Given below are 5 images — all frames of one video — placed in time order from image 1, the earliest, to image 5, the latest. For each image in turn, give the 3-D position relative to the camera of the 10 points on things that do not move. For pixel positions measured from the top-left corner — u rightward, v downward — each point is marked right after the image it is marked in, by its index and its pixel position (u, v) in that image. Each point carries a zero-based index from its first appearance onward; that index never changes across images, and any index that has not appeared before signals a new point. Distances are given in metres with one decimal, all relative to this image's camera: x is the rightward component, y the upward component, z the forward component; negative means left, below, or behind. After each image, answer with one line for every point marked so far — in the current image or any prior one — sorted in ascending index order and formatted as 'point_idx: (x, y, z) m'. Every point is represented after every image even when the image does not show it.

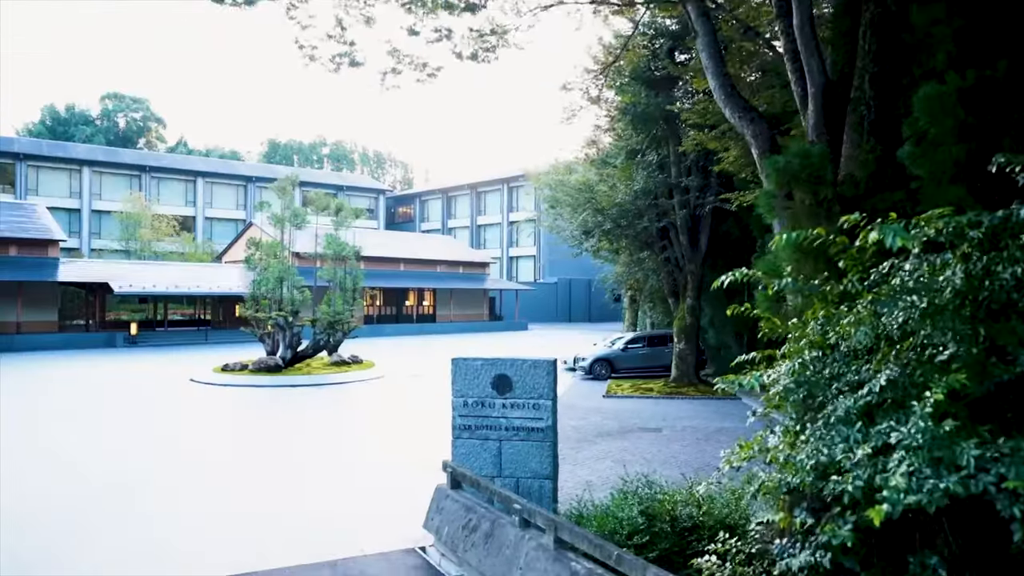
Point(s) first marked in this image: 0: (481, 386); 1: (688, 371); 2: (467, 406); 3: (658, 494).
0: (-0.3, -1.0, +7.1) m
1: (+4.5, -2.1, +18.6) m
2: (-0.4, -1.2, +7.2) m
3: (+1.1, -1.6, +5.7) m
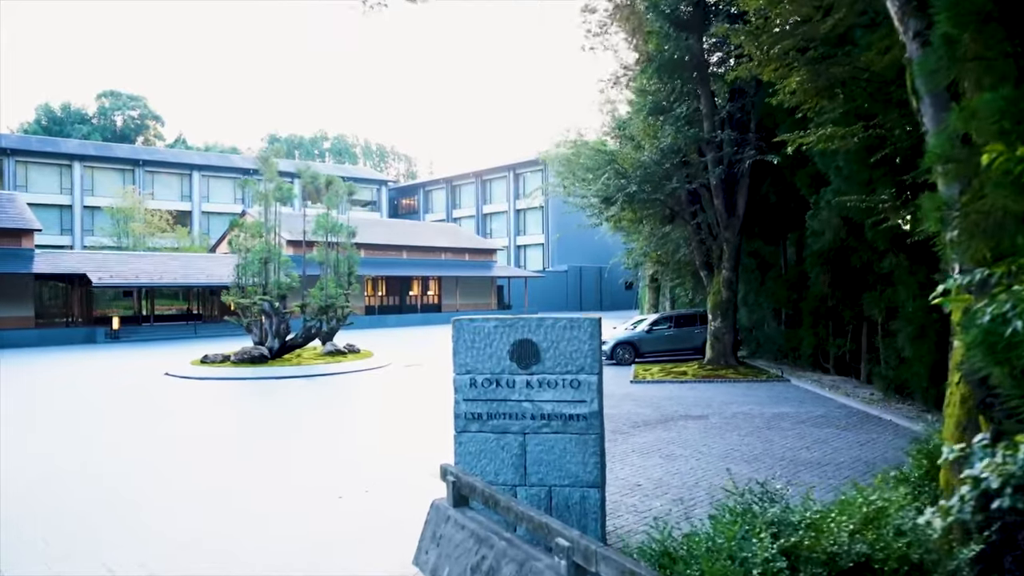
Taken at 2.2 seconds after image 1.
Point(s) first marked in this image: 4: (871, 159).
0: (-0.1, -0.5, +5.0) m
1: (+4.9, -1.5, +16.5) m
2: (-0.3, -0.7, +5.1) m
3: (+1.3, -1.1, +3.6) m
4: (+5.5, +2.0, +11.3) m
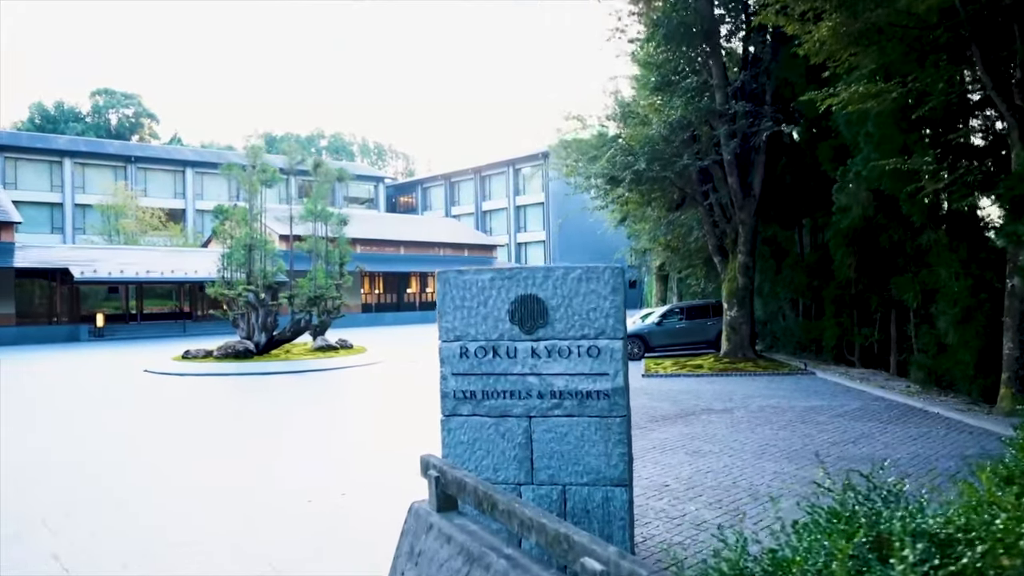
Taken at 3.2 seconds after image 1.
0: (-0.1, -0.2, +3.9) m
1: (+4.9, -1.2, +15.4) m
2: (-0.2, -0.4, +4.0) m
3: (+1.3, -0.8, +2.5) m
4: (+5.5, +2.3, +10.2) m
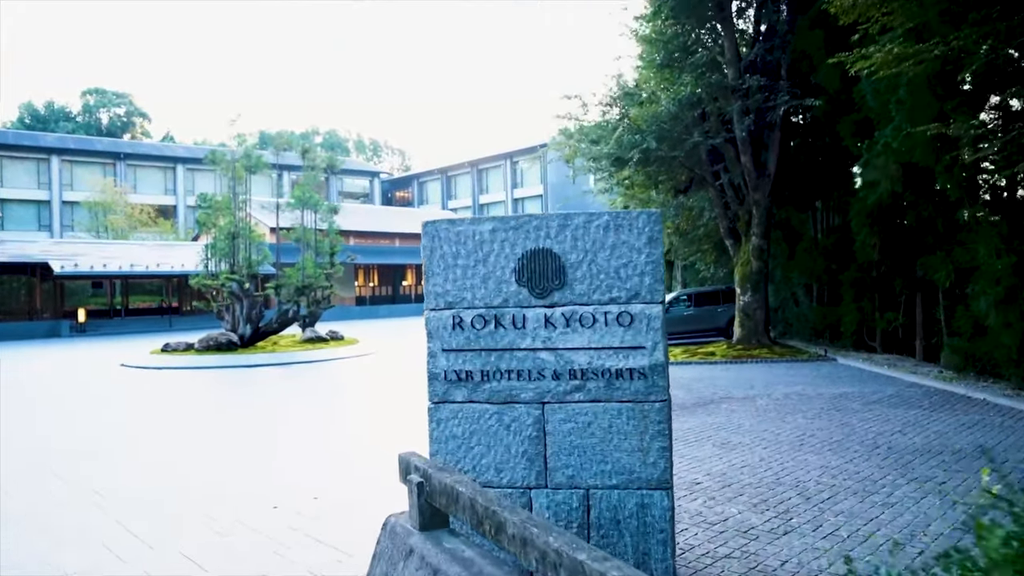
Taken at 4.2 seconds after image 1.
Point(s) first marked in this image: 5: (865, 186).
0: (-0.1, 0.0, +3.1) m
1: (+4.9, -0.9, +14.6) m
2: (-0.2, -0.2, +3.1) m
3: (+1.4, -0.6, +1.6) m
4: (+5.5, +2.6, +9.3) m
5: (+5.7, +1.6, +11.7) m
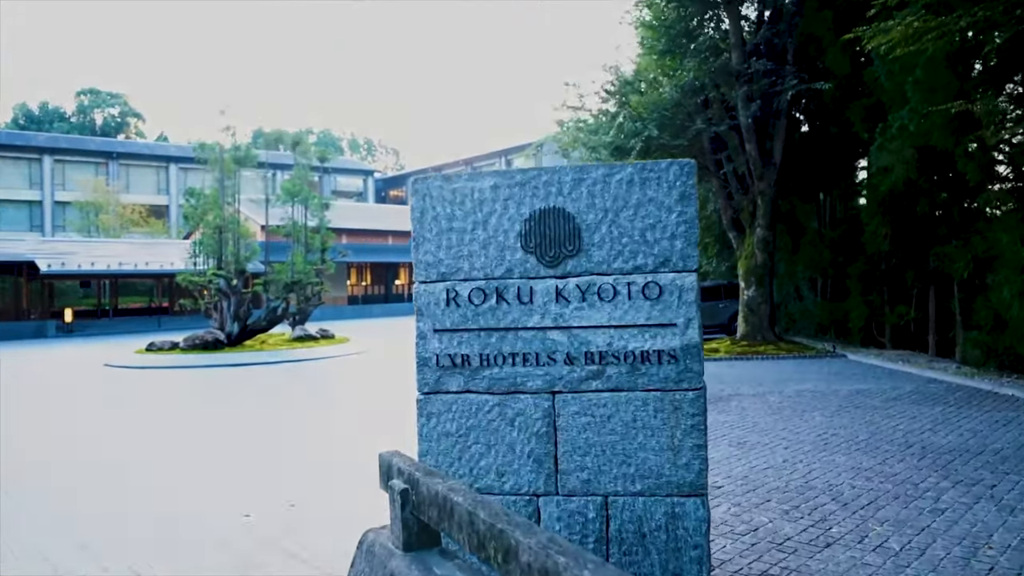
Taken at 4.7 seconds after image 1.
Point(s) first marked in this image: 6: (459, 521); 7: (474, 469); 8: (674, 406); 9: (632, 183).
0: (-0.1, +0.1, +2.6) m
1: (+4.8, -0.7, +14.1) m
2: (-0.2, -0.1, +2.6) m
3: (+1.4, -0.4, +1.2) m
4: (+5.5, +2.7, +8.9) m
5: (+5.7, +1.8, +11.3) m
6: (-0.1, -0.5, +1.7) m
7: (-0.1, -0.7, +2.6) m
8: (+0.6, -0.4, +2.5) m
9: (+0.4, +0.4, +2.5) m
